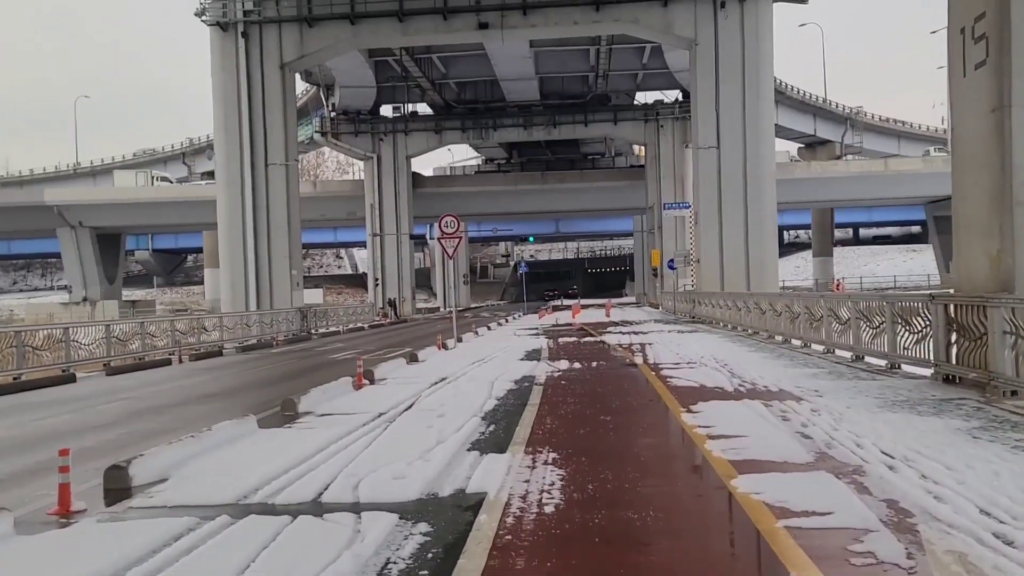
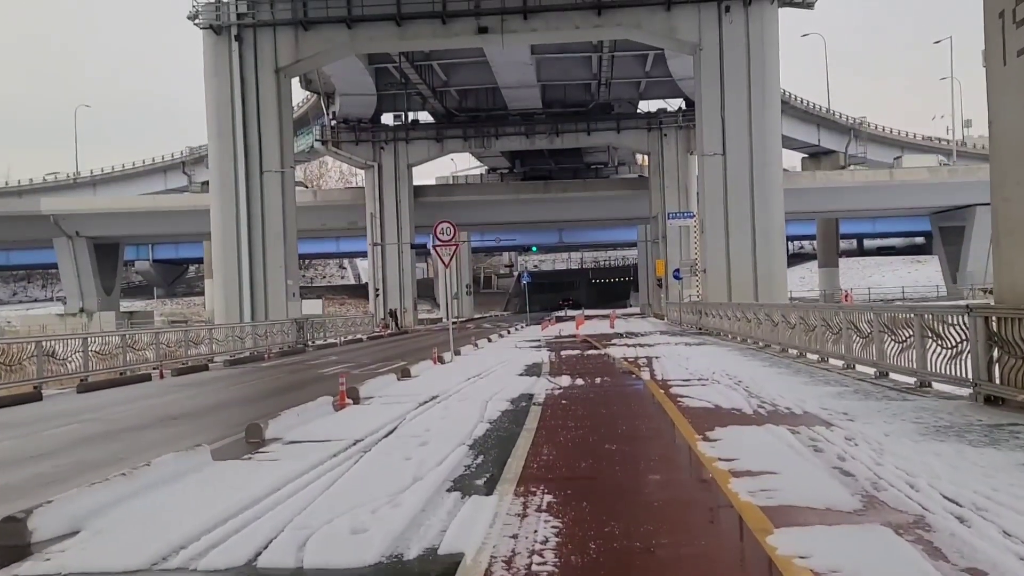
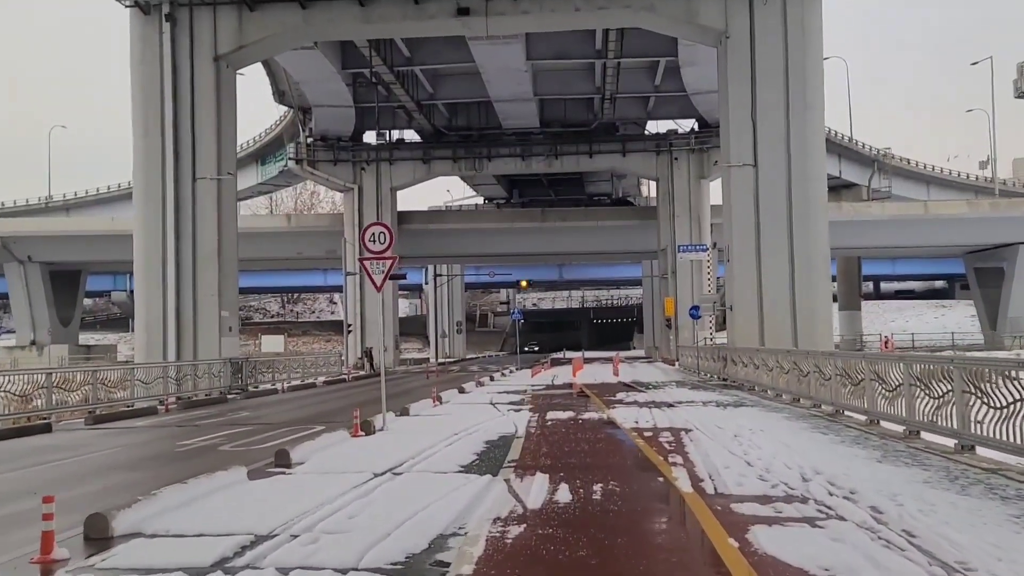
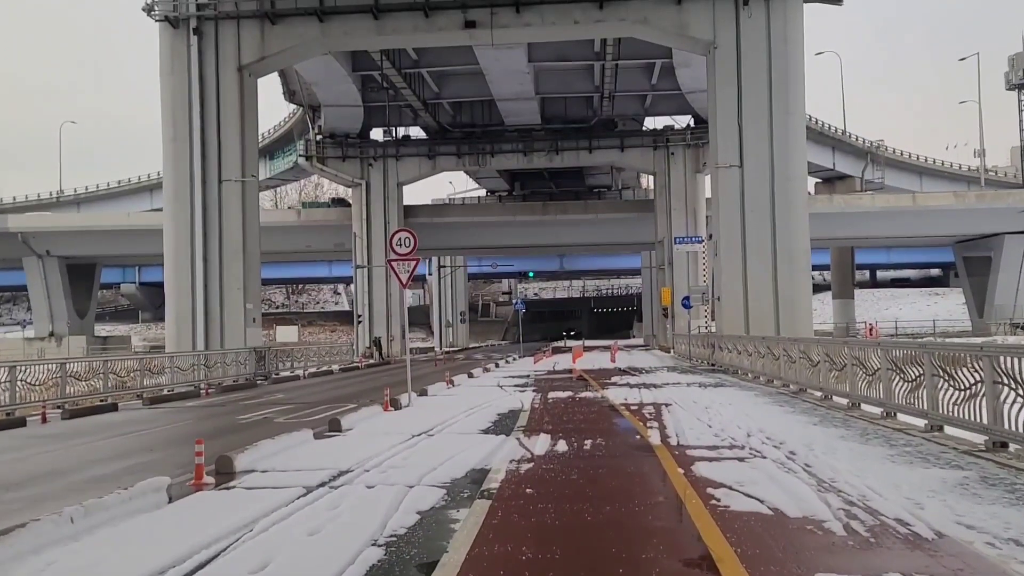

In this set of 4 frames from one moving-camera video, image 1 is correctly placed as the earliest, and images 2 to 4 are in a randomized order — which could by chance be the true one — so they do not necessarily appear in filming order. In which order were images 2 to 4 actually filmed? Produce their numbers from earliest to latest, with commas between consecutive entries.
2, 4, 3
